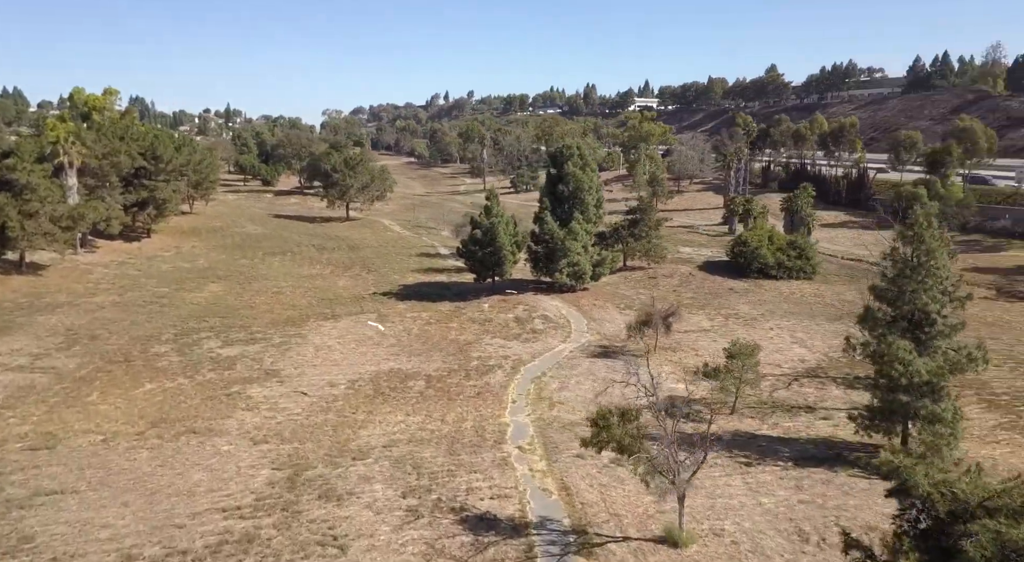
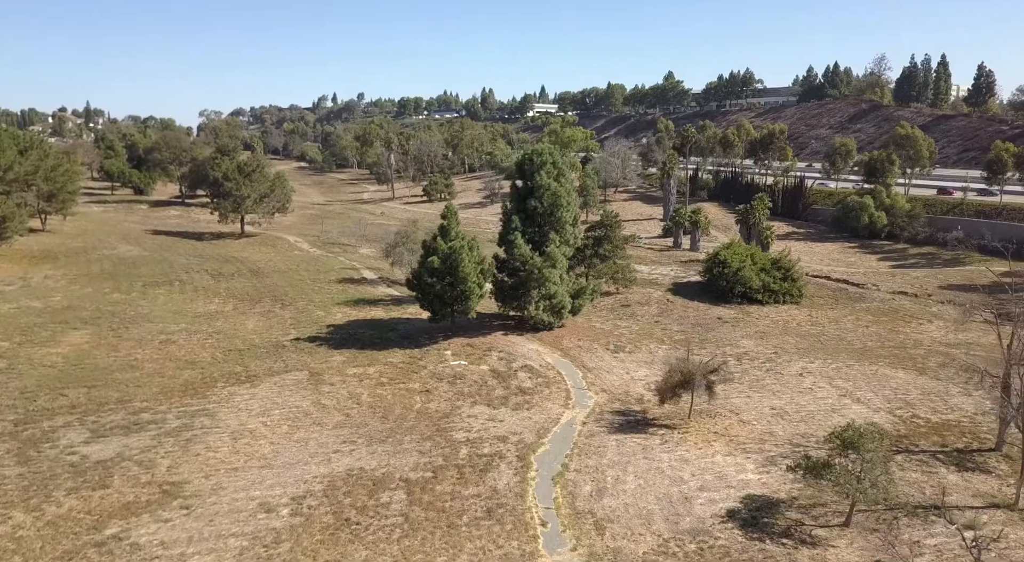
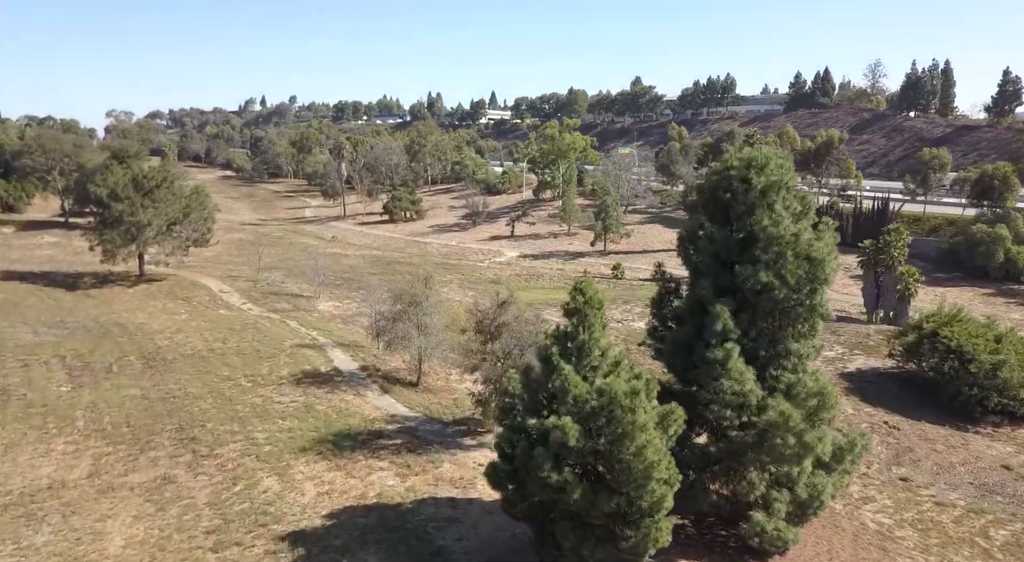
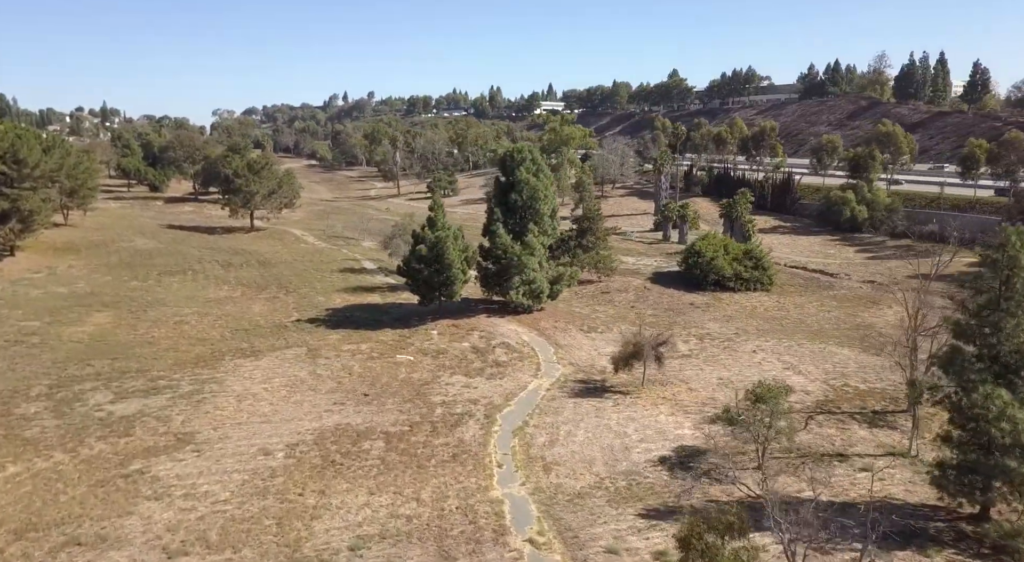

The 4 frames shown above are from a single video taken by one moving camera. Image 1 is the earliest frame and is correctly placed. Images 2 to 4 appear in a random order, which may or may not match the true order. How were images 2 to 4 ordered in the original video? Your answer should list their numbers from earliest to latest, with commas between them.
4, 2, 3
